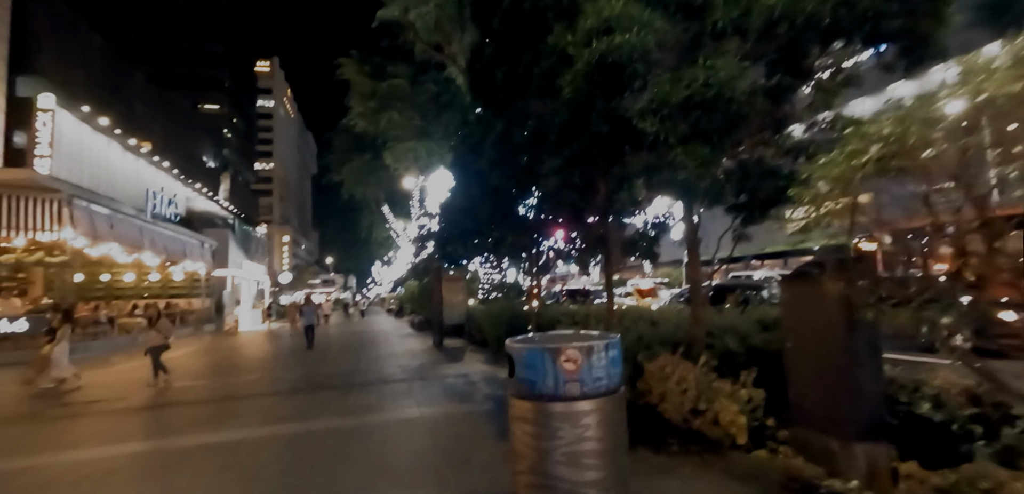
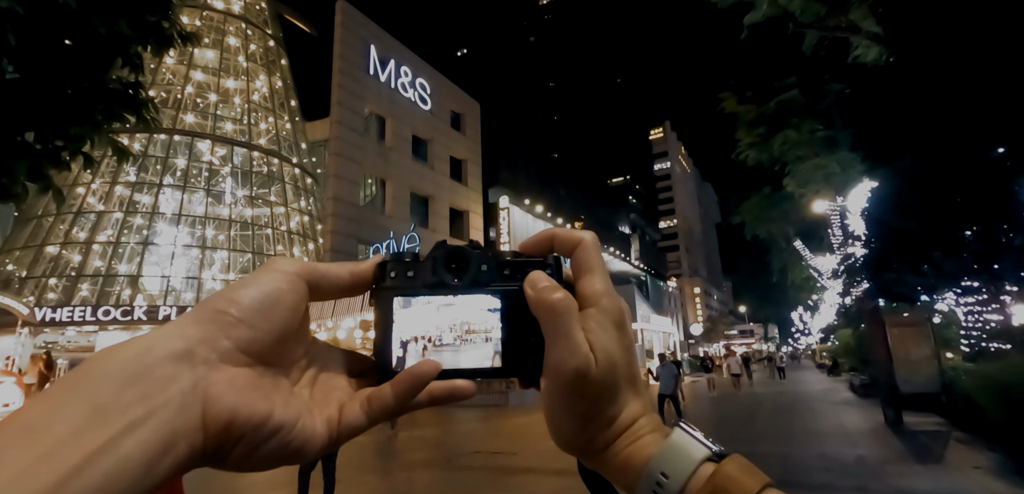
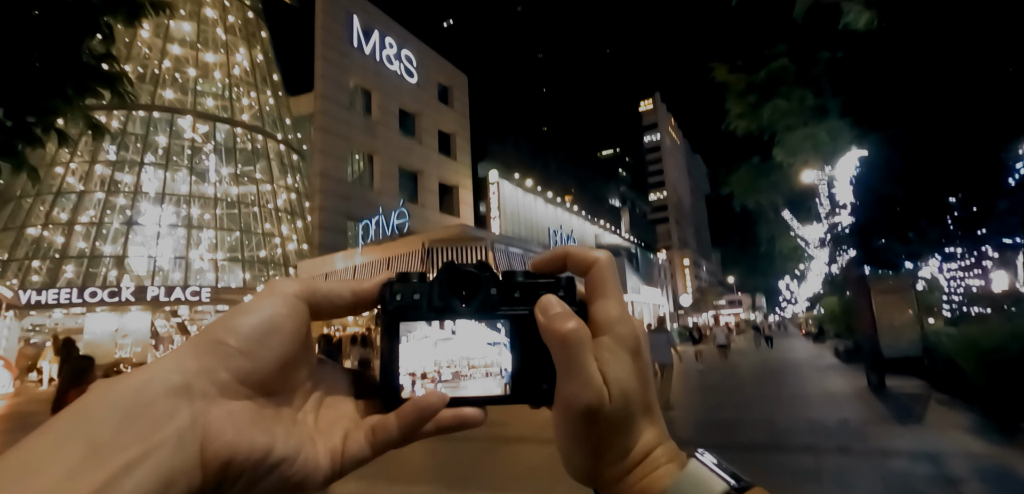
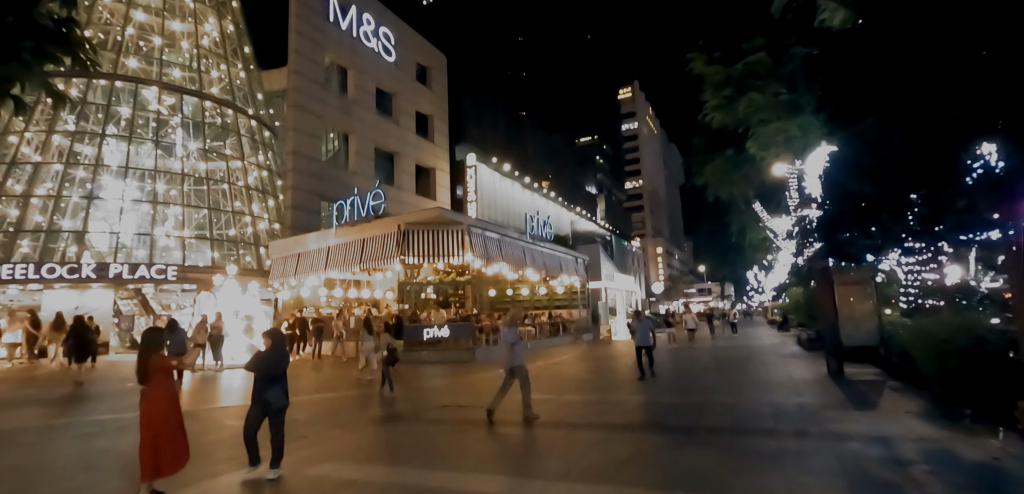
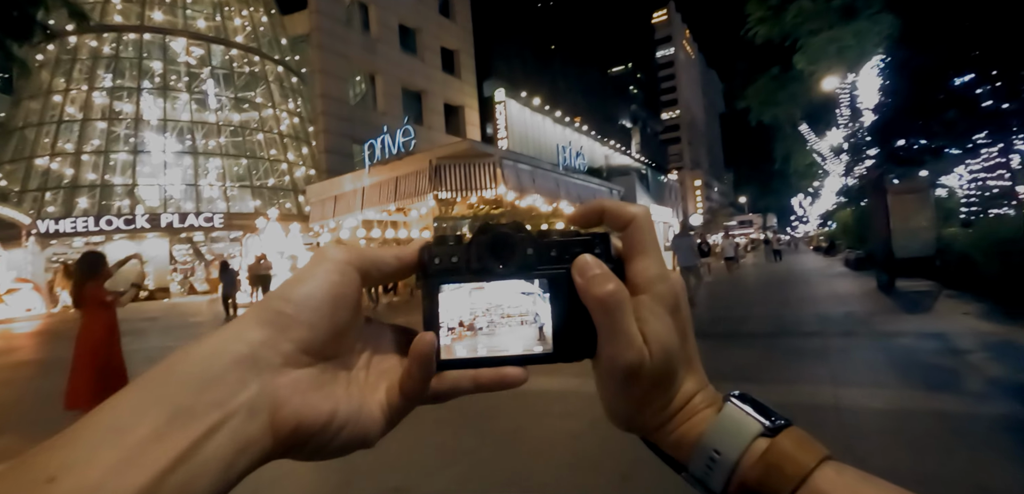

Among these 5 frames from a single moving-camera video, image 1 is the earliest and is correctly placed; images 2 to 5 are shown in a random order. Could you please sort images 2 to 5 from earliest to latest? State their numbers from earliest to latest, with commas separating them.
4, 2, 3, 5
